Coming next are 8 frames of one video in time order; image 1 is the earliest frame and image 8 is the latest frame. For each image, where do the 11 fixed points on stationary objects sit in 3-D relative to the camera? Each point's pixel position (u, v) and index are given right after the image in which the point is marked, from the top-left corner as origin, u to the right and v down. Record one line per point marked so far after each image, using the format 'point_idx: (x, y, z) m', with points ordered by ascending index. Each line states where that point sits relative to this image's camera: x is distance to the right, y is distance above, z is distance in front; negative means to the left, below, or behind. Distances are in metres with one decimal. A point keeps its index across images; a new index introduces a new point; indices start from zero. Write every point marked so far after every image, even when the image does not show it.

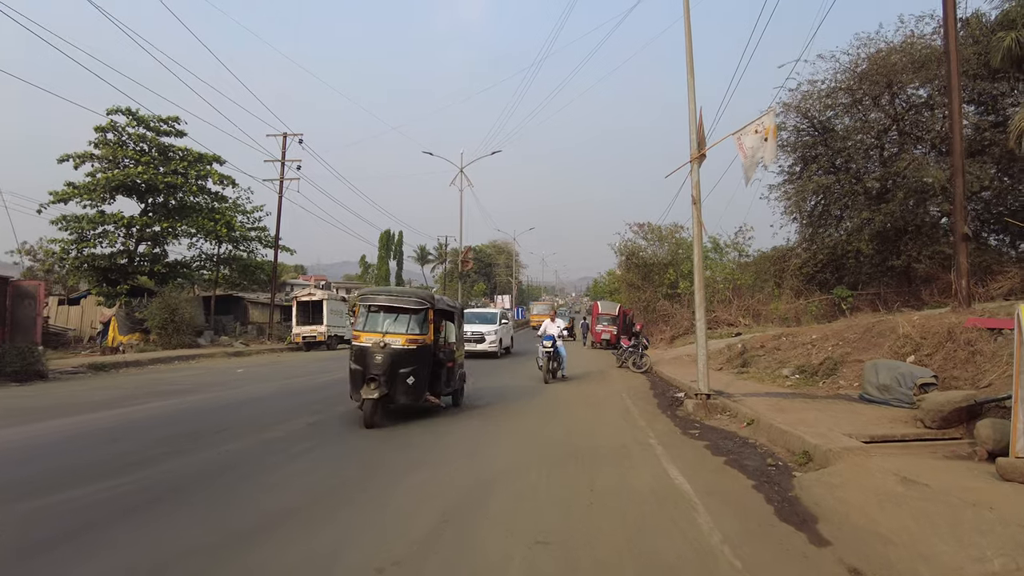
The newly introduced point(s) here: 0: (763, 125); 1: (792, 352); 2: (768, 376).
0: (+4.2, +2.7, +10.3) m
1: (+6.6, -1.5, +14.6) m
2: (+5.4, -1.9, +13.2) m
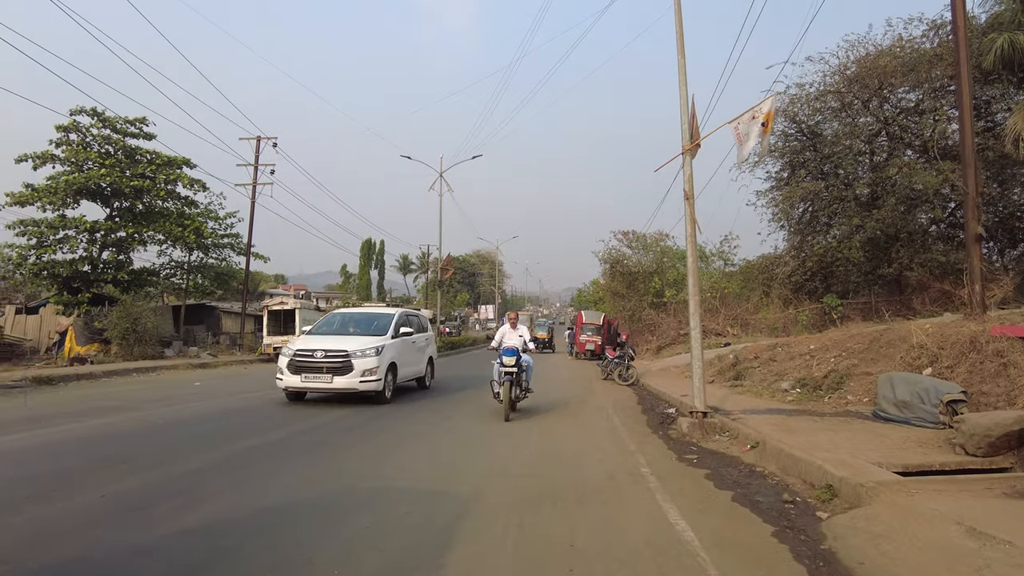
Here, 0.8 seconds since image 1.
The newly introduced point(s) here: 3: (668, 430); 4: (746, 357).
0: (+3.8, +2.6, +9.4) m
1: (+6.1, -1.7, +13.6) m
2: (+5.0, -2.0, +12.2) m
3: (+2.3, -2.1, +9.2) m
4: (+6.2, -1.8, +16.3) m
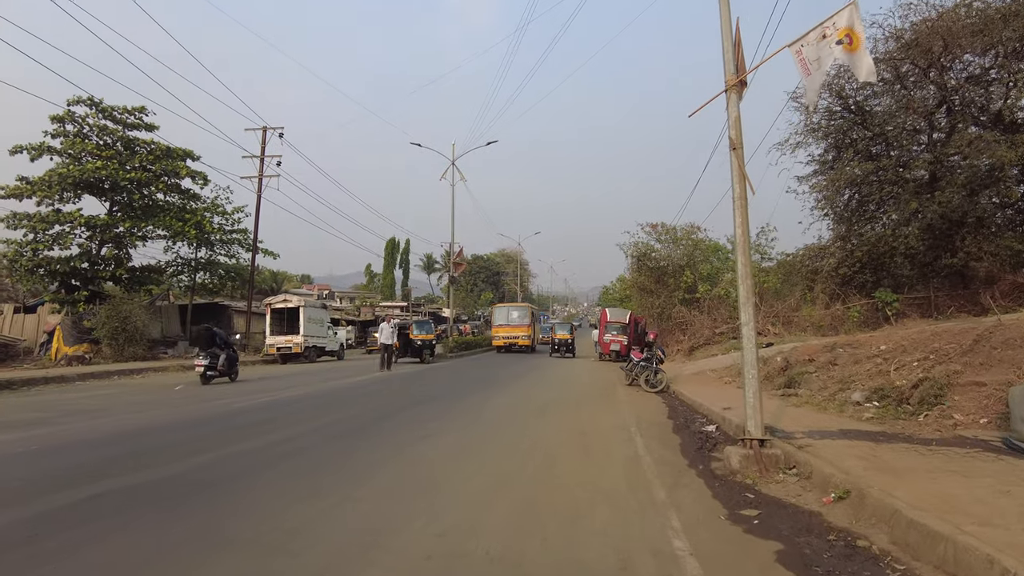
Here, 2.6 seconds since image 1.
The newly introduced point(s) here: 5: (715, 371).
0: (+3.6, +2.9, +6.8) m
1: (+6.1, -1.4, +11.0) m
2: (+4.9, -1.8, +9.6) m
3: (+2.1, -1.9, +6.8) m
4: (+6.3, -1.5, +13.7) m
5: (+5.7, -2.4, +17.5) m
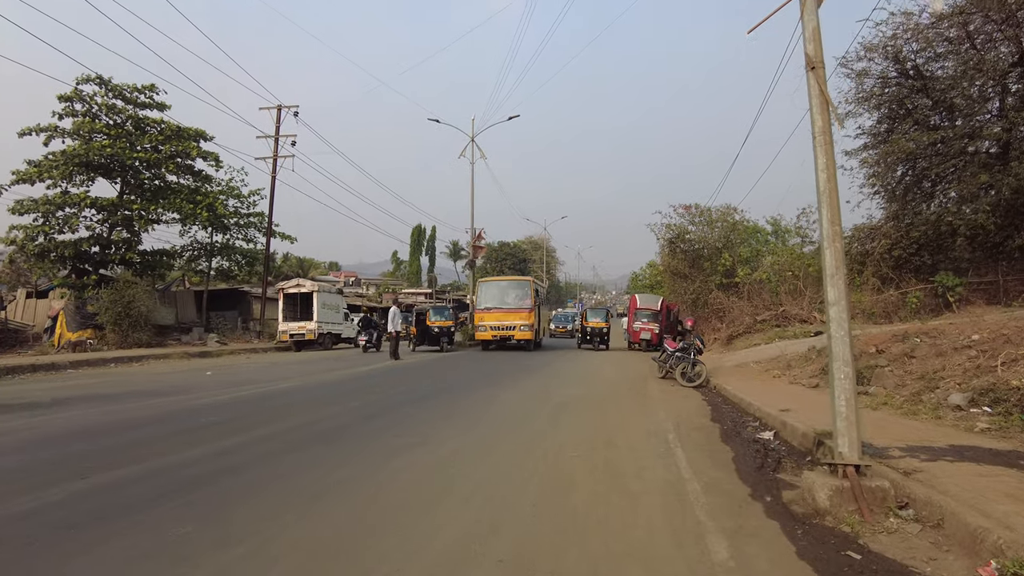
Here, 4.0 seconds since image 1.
0: (+3.6, +3.1, +4.9) m
1: (+6.3, -1.1, +9.0) m
2: (+5.1, -1.5, +7.7) m
3: (+2.1, -1.6, +4.9) m
4: (+6.6, -1.2, +11.7) m
5: (+6.1, -1.9, +15.5) m
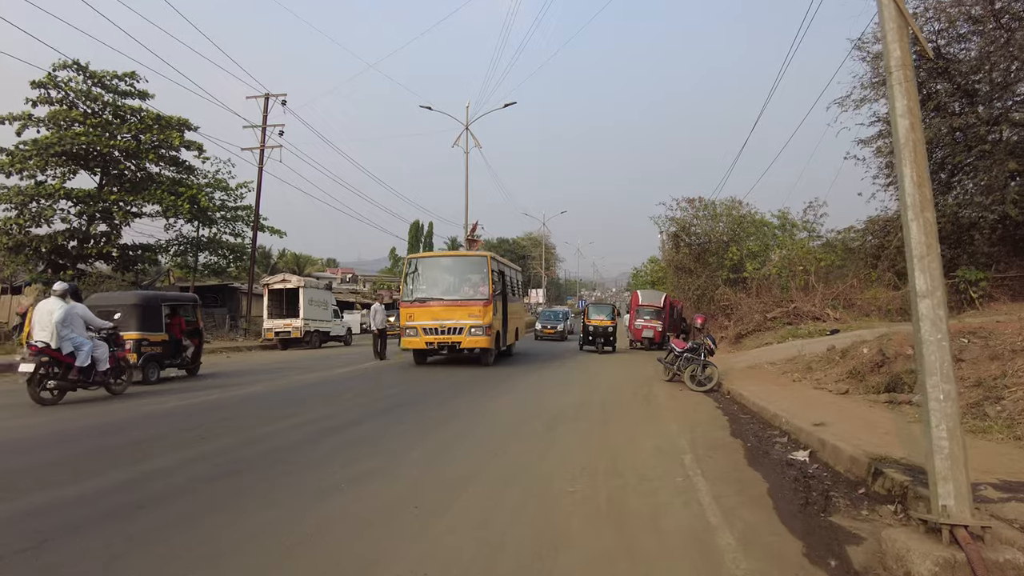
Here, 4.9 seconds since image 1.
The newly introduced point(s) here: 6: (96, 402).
0: (+3.4, +3.2, +3.5) m
1: (+6.1, -1.0, +7.7) m
2: (+4.9, -1.4, +6.4) m
3: (+1.9, -1.5, +3.6) m
4: (+6.4, -1.0, +10.4) m
5: (+6.0, -1.8, +14.2) m
6: (-7.0, -1.9, +10.4) m
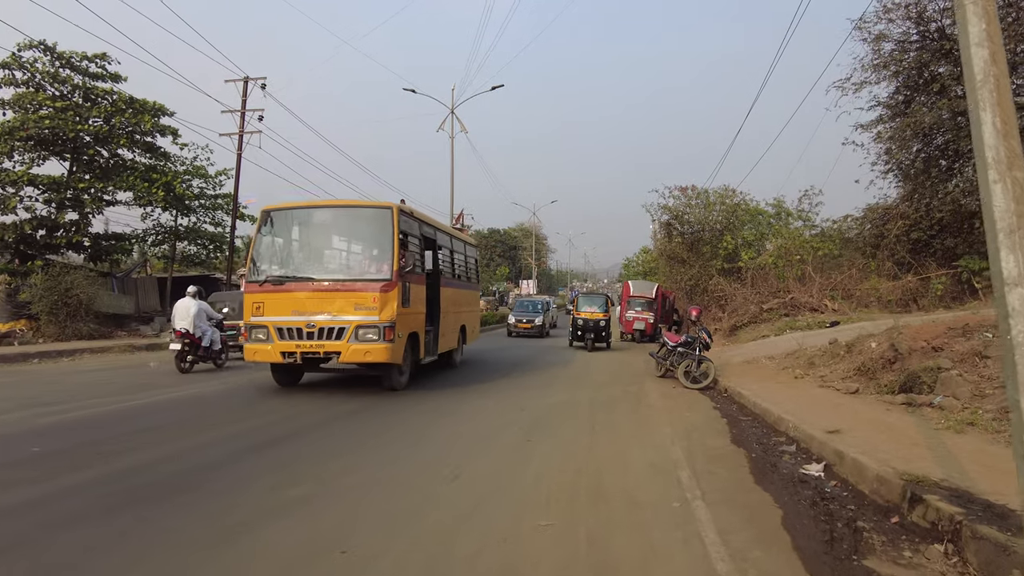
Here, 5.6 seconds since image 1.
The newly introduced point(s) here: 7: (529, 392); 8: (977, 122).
0: (+3.2, +3.3, +2.6) m
1: (+5.8, -0.9, +6.8) m
2: (+4.6, -1.3, +5.5) m
3: (+1.7, -1.5, +2.7) m
4: (+6.1, -0.9, +9.5) m
5: (+5.6, -1.5, +13.3) m
6: (-7.3, -1.8, +9.4) m
7: (+0.3, -1.7, +10.3) m
8: (+2.1, +0.7, +2.8) m
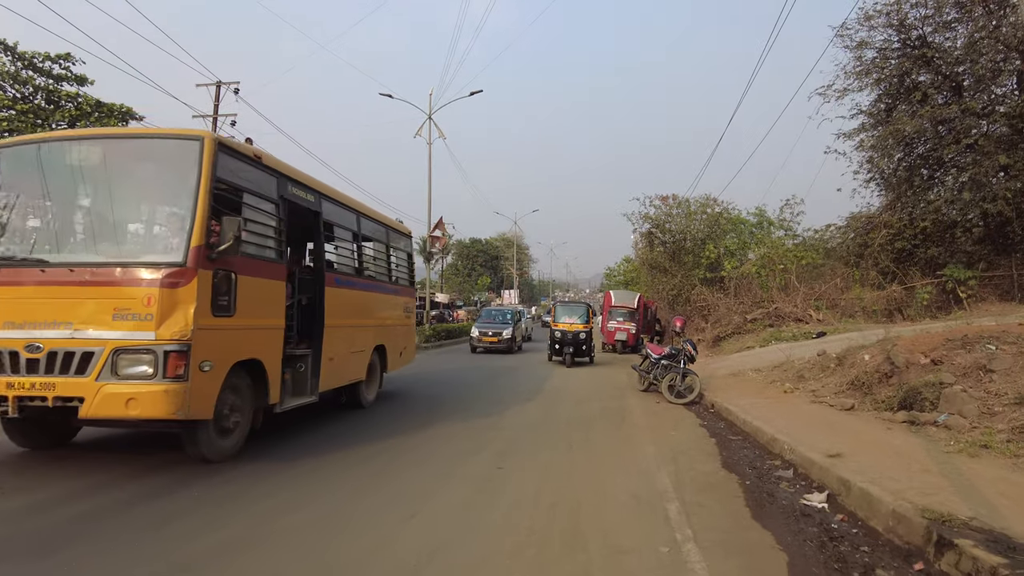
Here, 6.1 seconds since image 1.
0: (+3.0, +3.2, +2.0) m
1: (+5.5, -1.0, +6.3) m
2: (+4.3, -1.3, +4.9) m
3: (+1.5, -1.5, +2.0) m
4: (+5.7, -1.0, +9.0) m
5: (+5.1, -1.7, +12.8) m
6: (-7.7, -1.9, +8.5) m
7: (-0.1, -1.9, +9.6) m
8: (+1.9, +0.7, +2.2) m
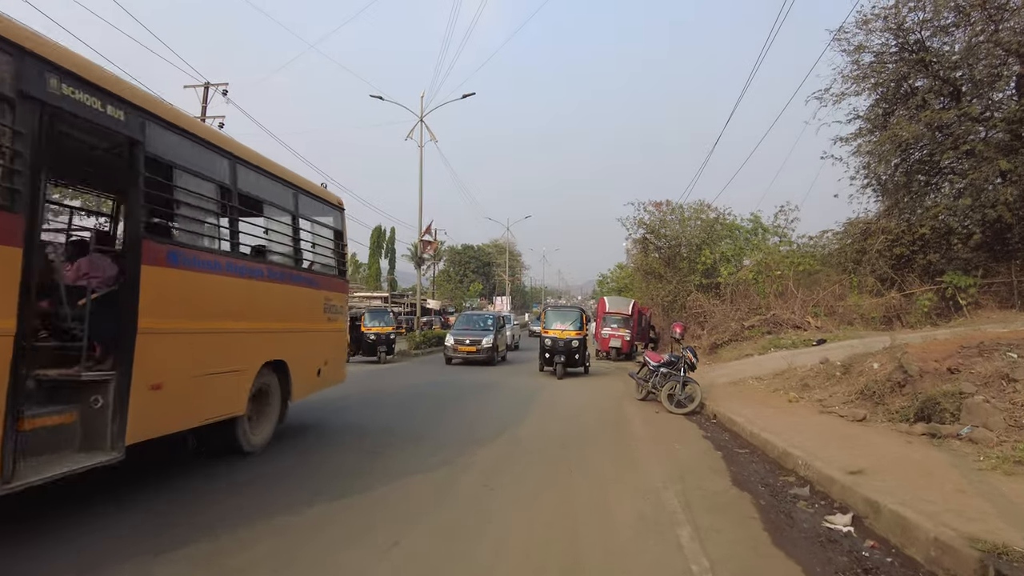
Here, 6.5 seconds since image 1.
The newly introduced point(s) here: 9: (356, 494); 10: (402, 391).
0: (+3.0, +3.3, +1.6) m
1: (+5.4, -1.0, +5.8) m
2: (+4.3, -1.3, +4.5) m
3: (+1.5, -1.5, +1.5) m
4: (+5.6, -1.1, +8.6) m
5: (+4.9, -1.8, +12.3) m
6: (-7.8, -1.9, +7.9) m
7: (-0.2, -1.9, +9.1) m
8: (+1.9, +0.7, +1.7) m
9: (-1.4, -1.8, +5.3) m
10: (-2.2, -2.1, +12.7) m
